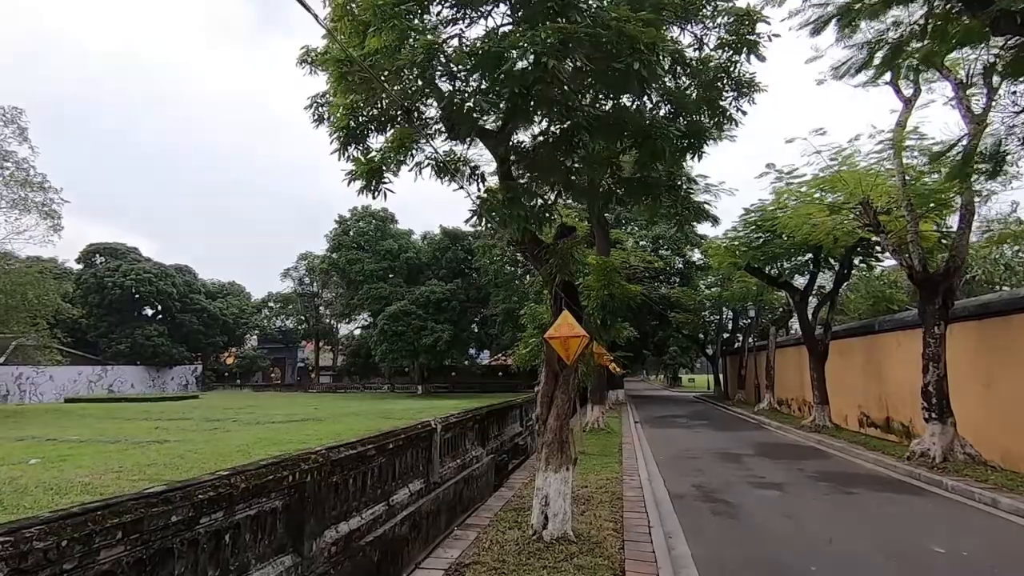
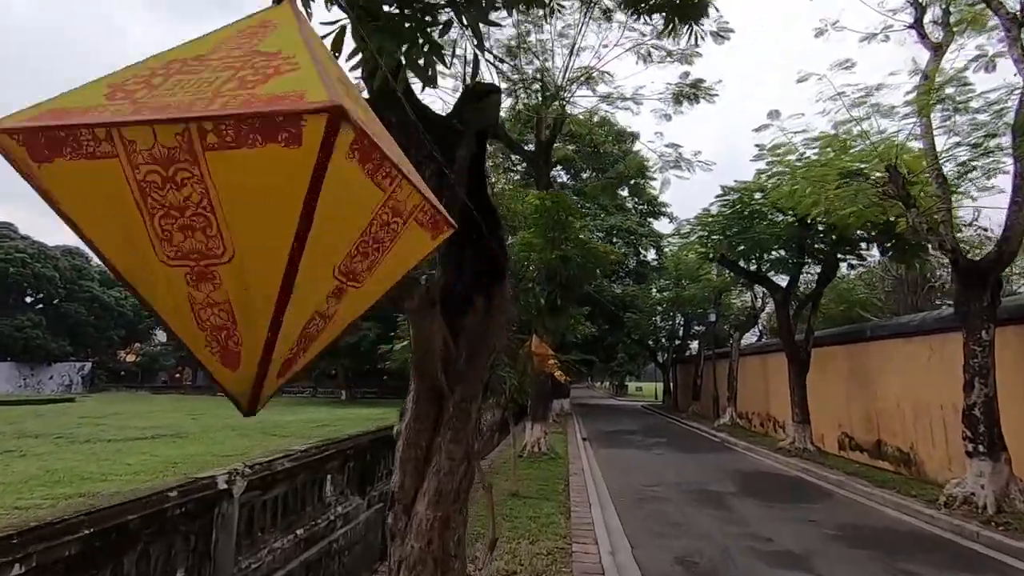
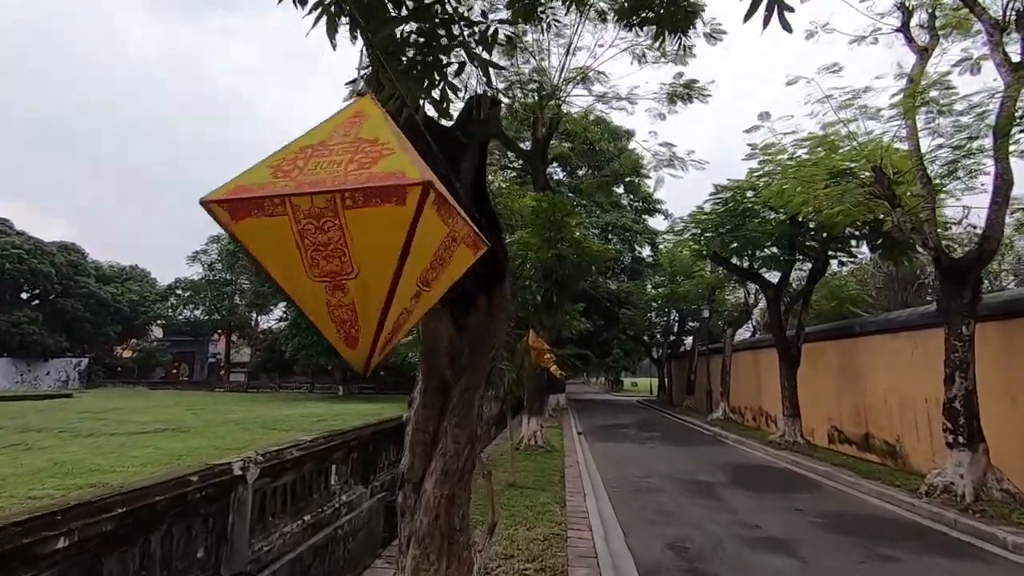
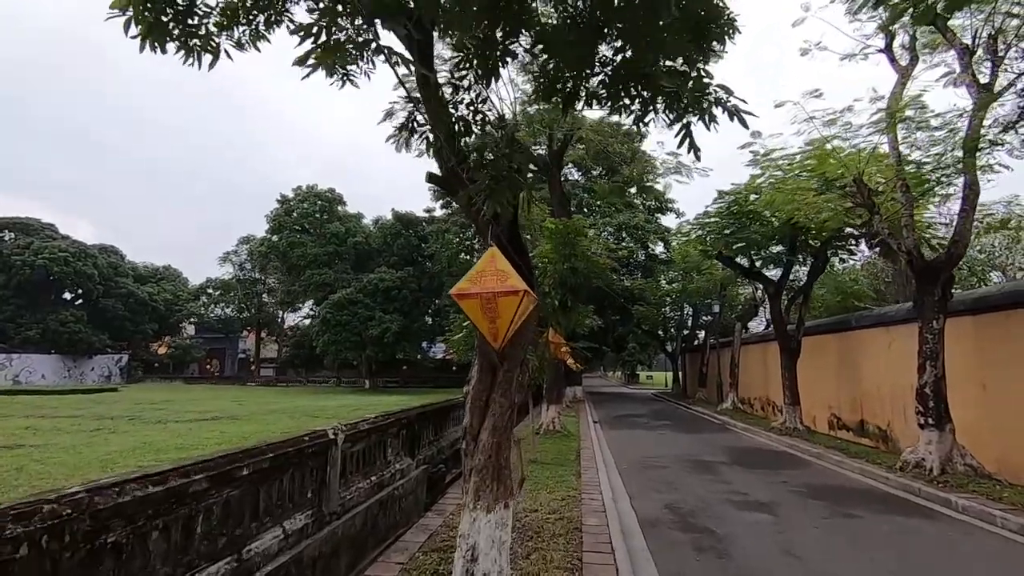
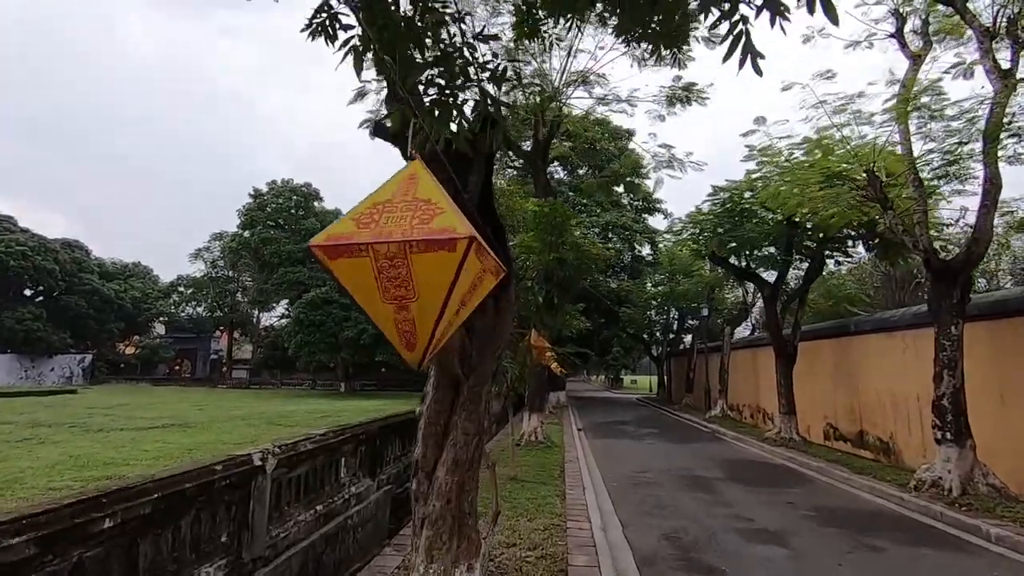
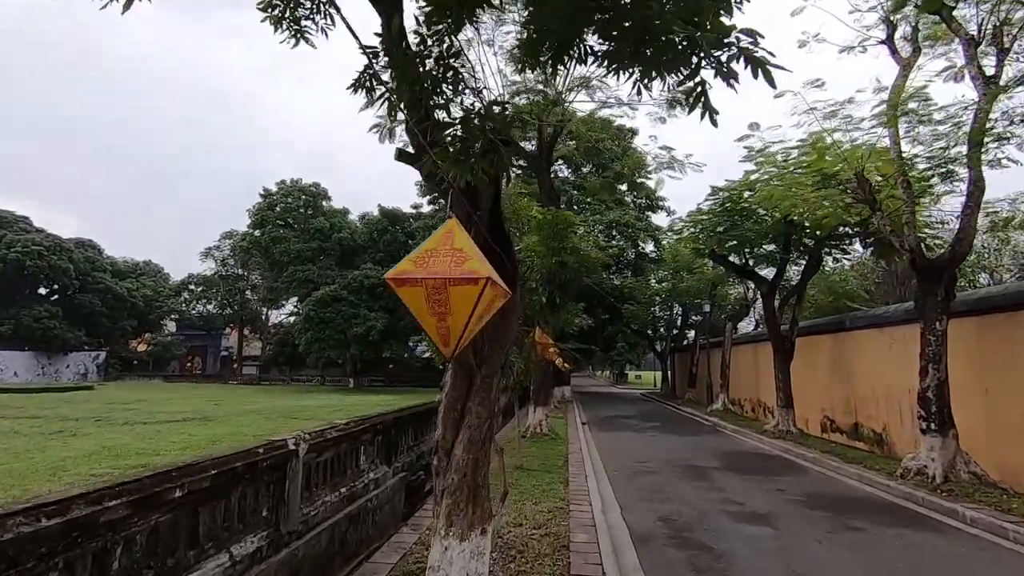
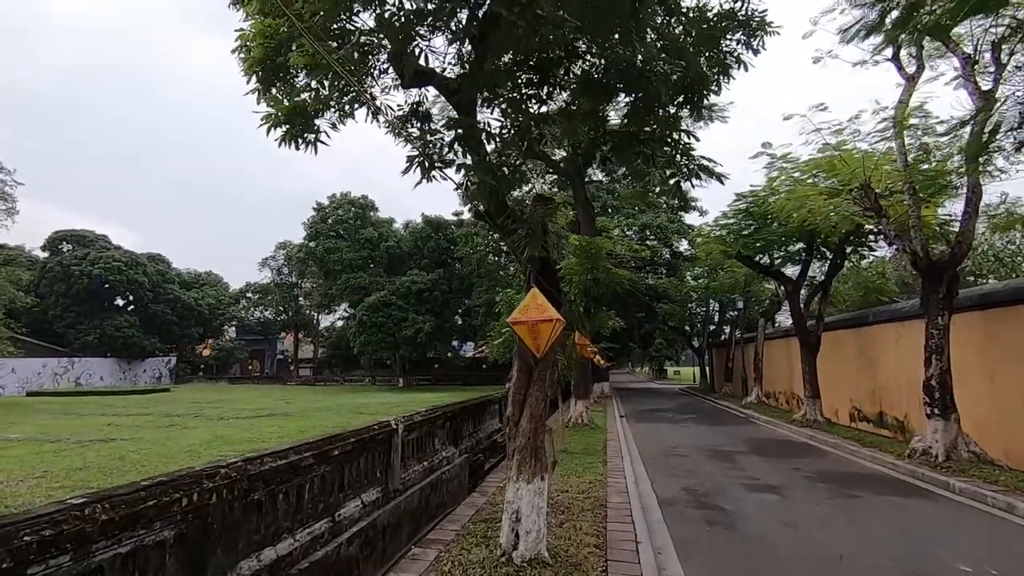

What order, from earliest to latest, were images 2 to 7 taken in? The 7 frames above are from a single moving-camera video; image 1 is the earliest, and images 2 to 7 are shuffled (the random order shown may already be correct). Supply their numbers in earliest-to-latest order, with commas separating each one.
7, 4, 6, 5, 3, 2
